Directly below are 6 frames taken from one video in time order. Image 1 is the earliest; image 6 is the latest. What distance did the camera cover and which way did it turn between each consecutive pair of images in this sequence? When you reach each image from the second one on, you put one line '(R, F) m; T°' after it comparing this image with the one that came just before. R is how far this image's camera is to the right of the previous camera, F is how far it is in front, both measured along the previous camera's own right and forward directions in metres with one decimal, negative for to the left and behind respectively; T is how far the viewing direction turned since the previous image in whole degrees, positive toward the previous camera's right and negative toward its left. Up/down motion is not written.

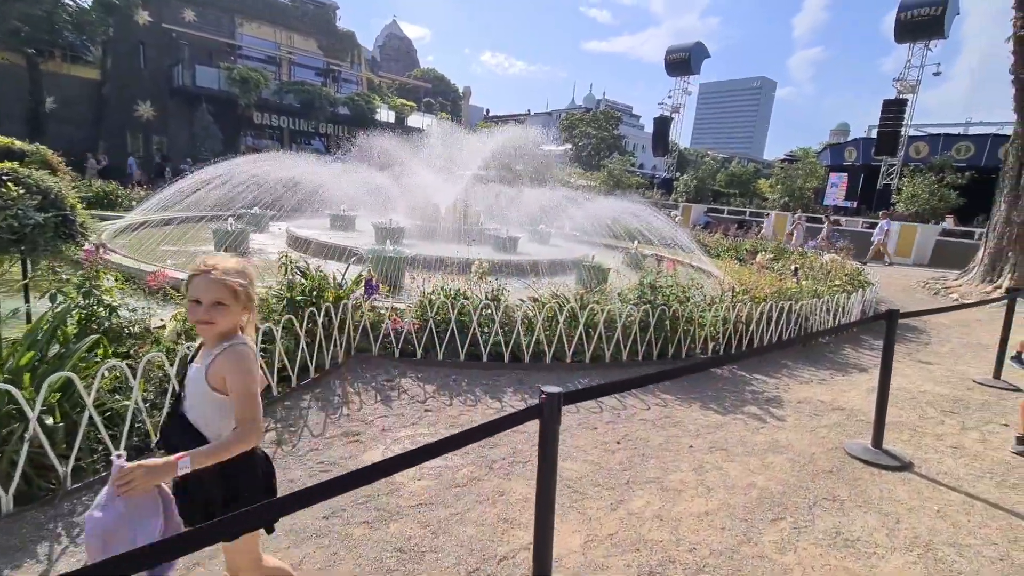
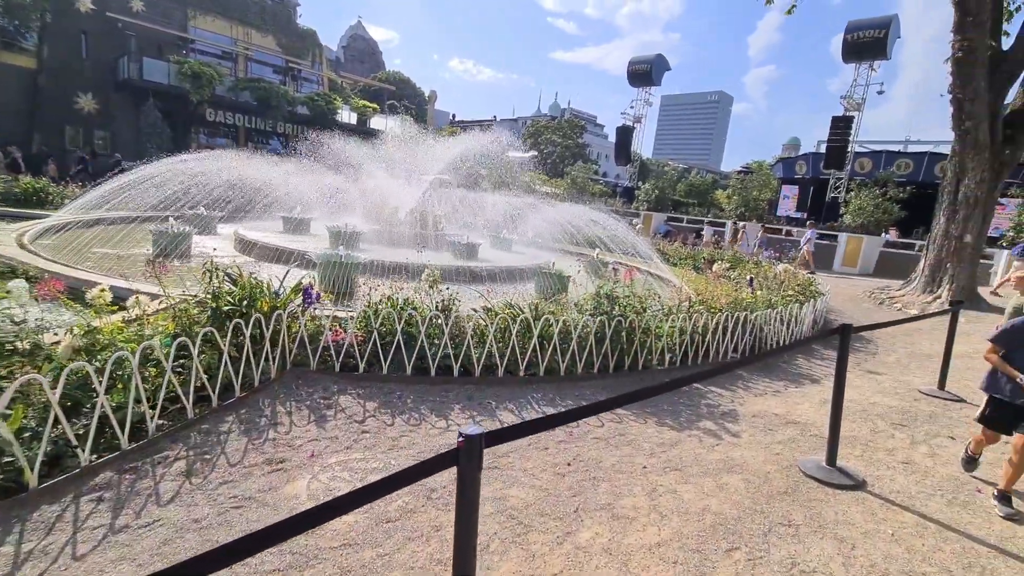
(+0.1, +0.2) m; +4°
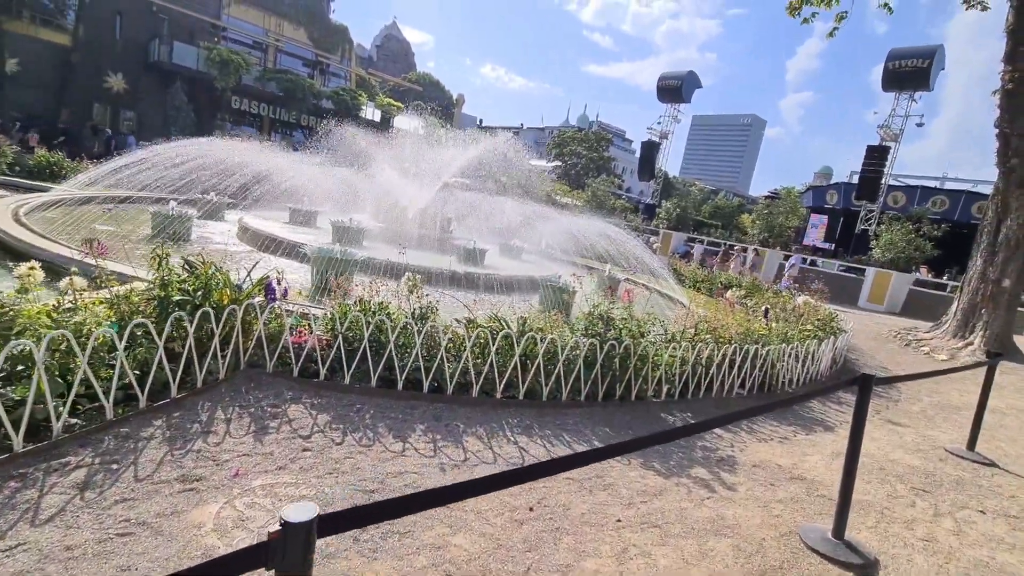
(+0.3, +0.4) m; -2°
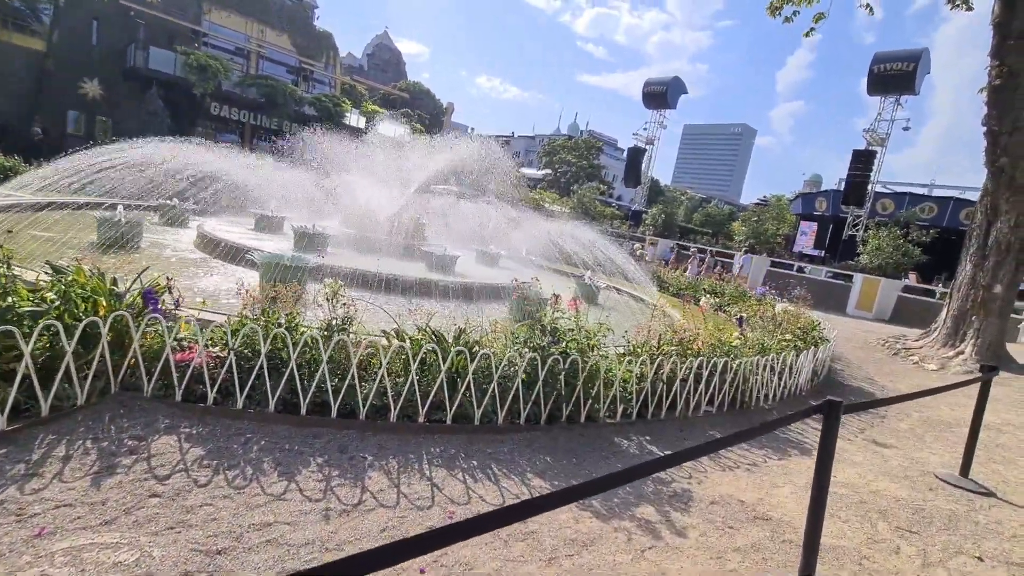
(+0.5, +0.6) m; +1°
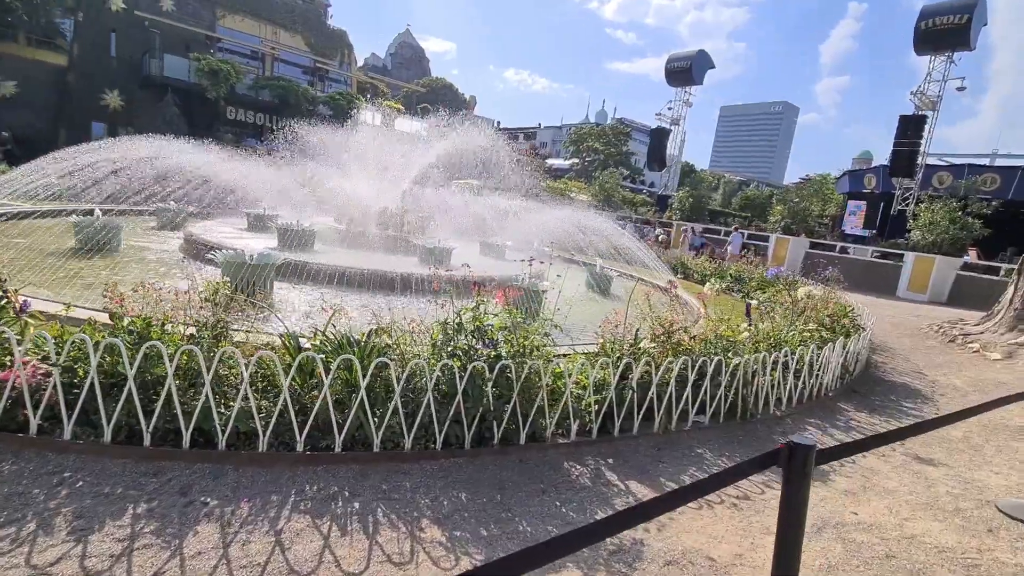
(+0.8, +0.9) m; -4°
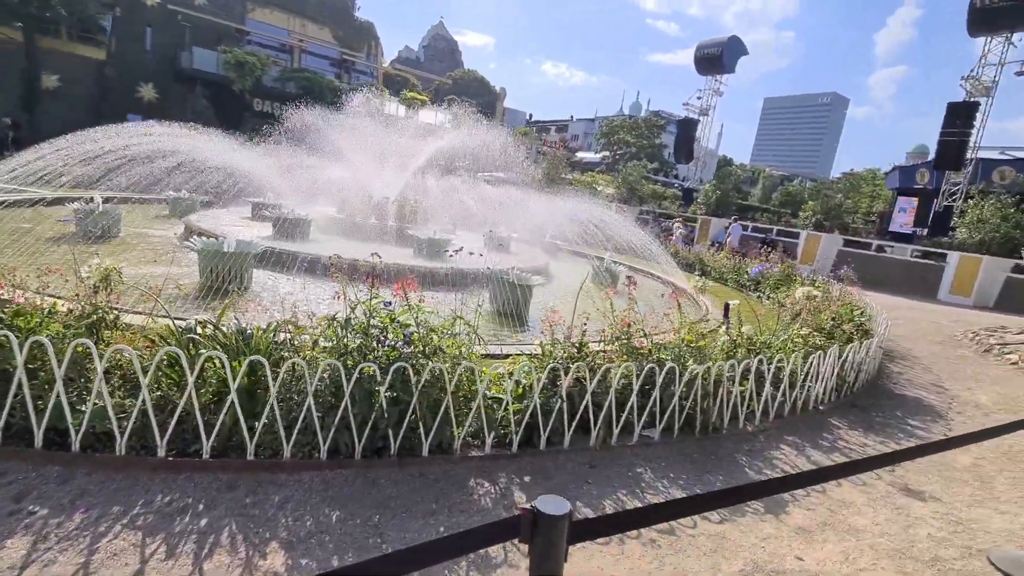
(+0.8, +0.4) m; -4°
